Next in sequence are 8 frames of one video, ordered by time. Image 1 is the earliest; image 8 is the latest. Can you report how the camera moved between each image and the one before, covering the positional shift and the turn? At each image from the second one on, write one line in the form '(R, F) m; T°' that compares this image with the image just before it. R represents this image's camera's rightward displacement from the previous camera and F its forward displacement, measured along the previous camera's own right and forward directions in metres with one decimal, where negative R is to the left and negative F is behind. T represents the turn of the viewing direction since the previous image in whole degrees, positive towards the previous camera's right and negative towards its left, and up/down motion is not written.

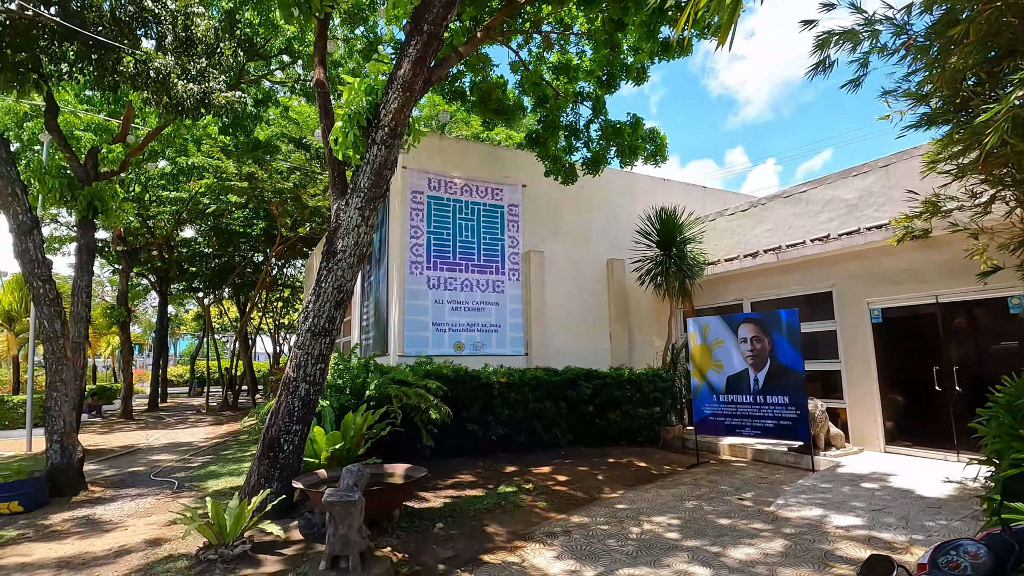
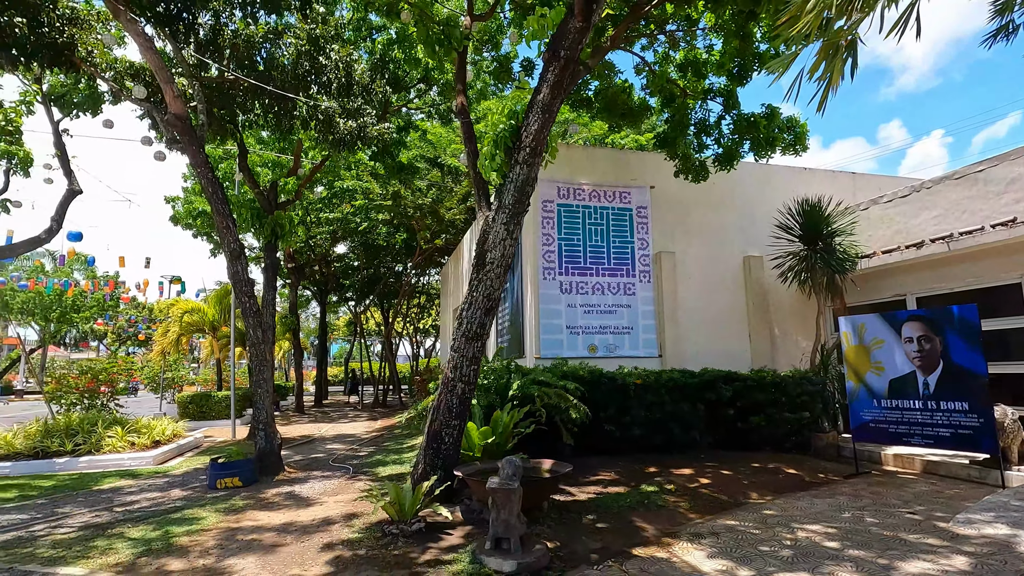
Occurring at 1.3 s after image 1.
(-0.1, -0.3) m; -13°
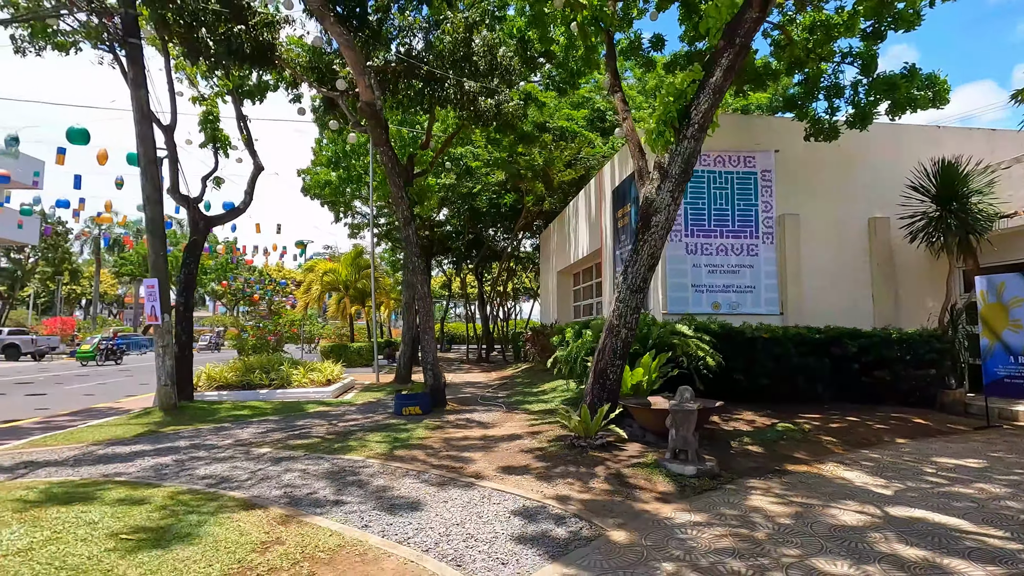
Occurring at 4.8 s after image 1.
(-1.0, -1.1) m; -8°
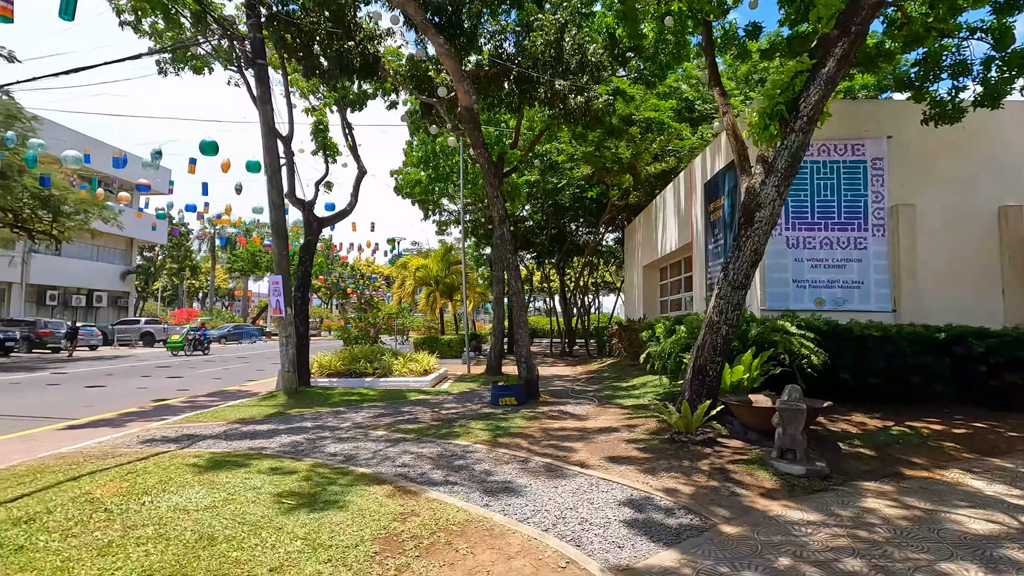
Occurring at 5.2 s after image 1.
(-0.3, -0.3) m; -8°
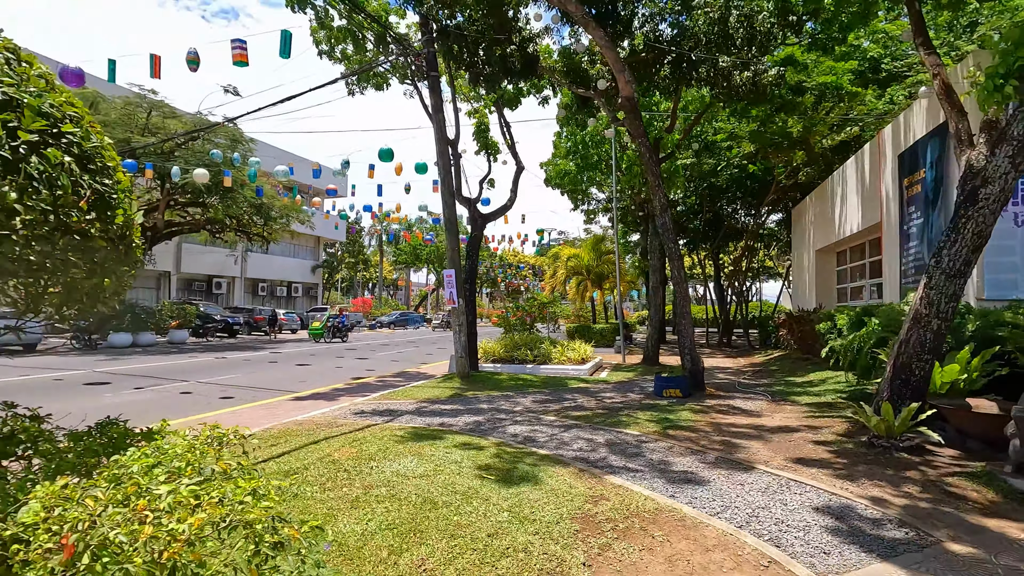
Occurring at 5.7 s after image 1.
(-0.3, -0.2) m; -15°
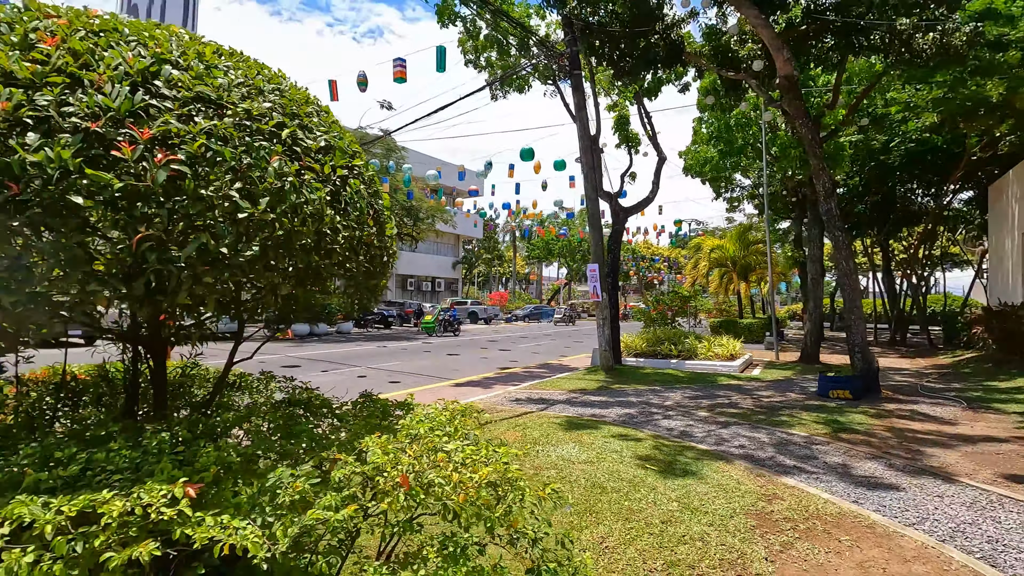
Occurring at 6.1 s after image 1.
(-0.3, -0.2) m; -14°
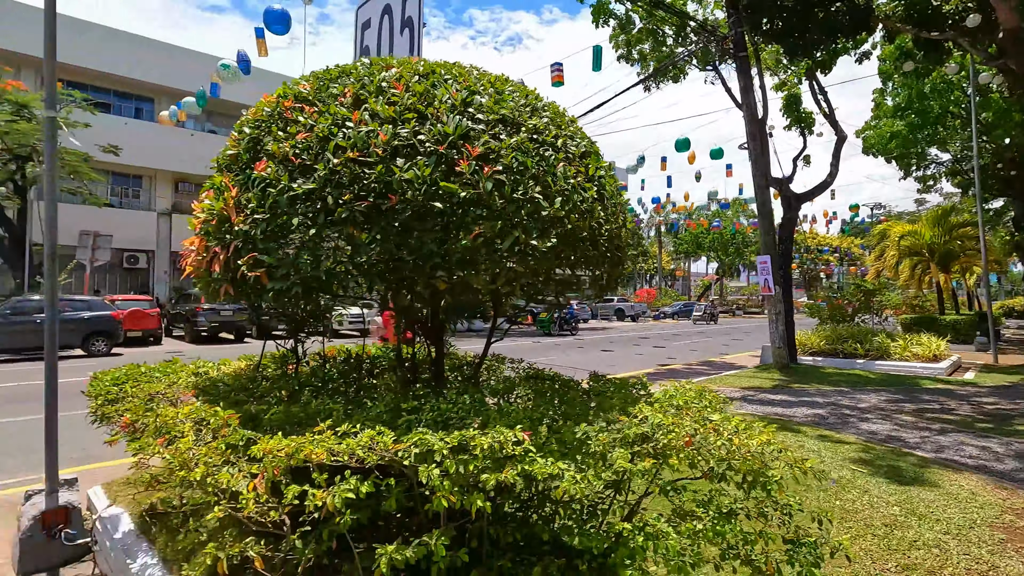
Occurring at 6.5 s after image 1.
(-0.4, -0.3) m; -15°
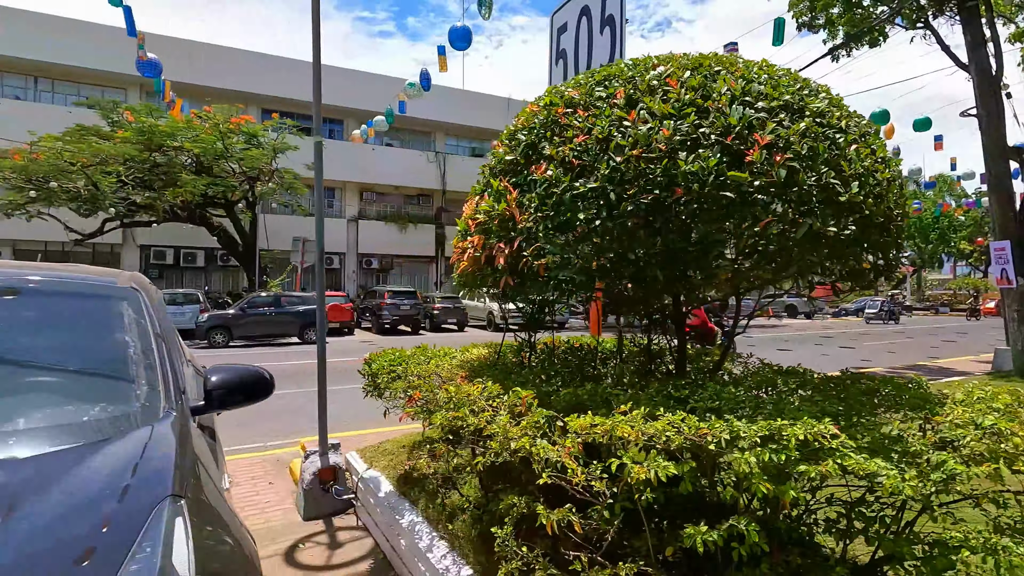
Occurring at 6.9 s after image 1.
(-0.4, -0.1) m; -16°
